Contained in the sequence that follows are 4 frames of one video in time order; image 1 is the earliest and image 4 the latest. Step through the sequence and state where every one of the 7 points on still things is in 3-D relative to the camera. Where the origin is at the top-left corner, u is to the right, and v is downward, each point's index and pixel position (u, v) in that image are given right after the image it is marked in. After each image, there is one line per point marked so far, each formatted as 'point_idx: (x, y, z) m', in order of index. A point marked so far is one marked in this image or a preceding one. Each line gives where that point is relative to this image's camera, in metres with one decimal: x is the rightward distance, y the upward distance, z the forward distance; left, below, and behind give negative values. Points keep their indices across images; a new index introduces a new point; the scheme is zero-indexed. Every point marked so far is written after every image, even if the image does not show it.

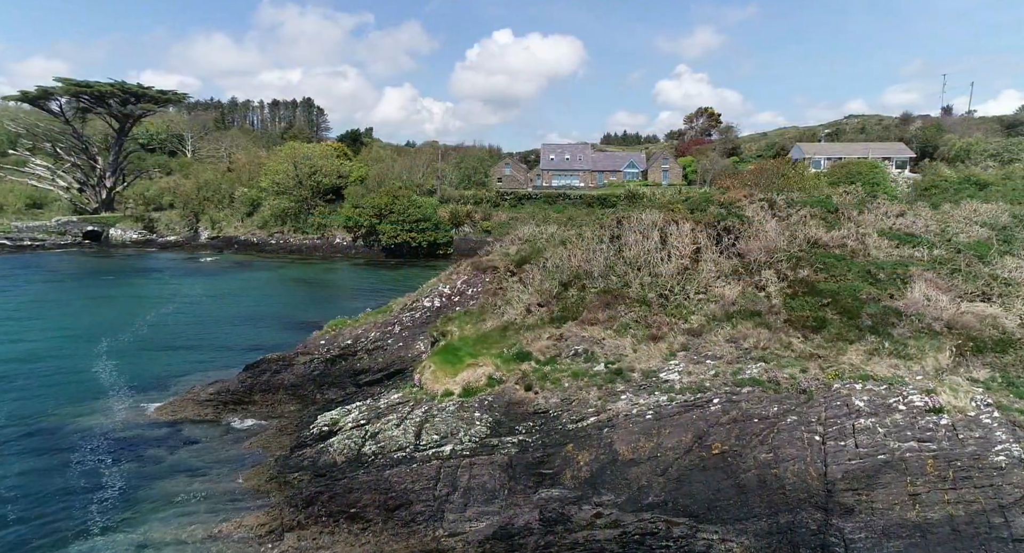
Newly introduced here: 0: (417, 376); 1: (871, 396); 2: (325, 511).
0: (-2.5, -2.6, +16.8) m
1: (+7.1, -2.4, +12.5) m
2: (-3.8, -4.7, +12.8) m
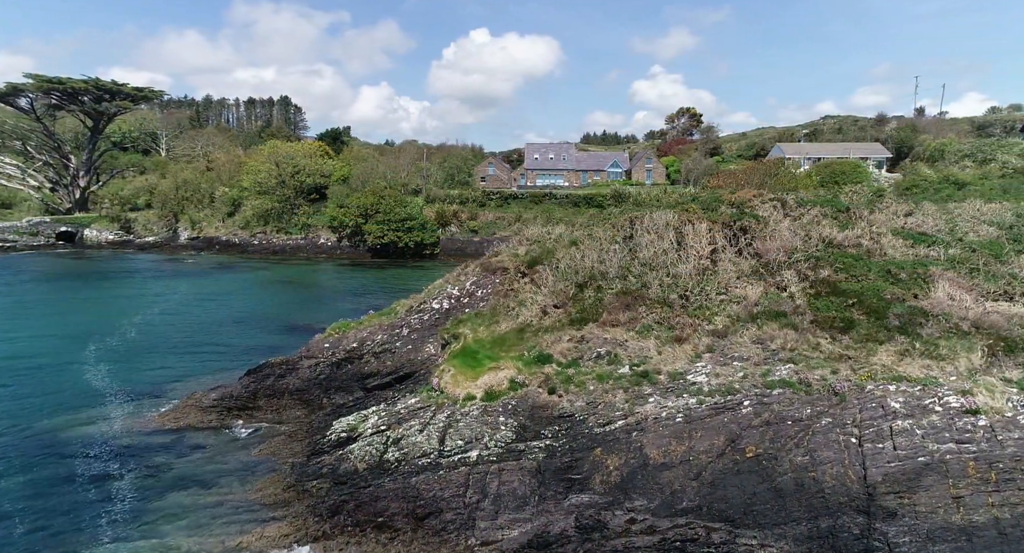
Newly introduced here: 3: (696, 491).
0: (-2.0, -2.7, +16.5) m
1: (+7.7, -2.4, +12.4) m
2: (-3.2, -4.8, +12.4) m
3: (+3.5, -4.1, +12.0) m
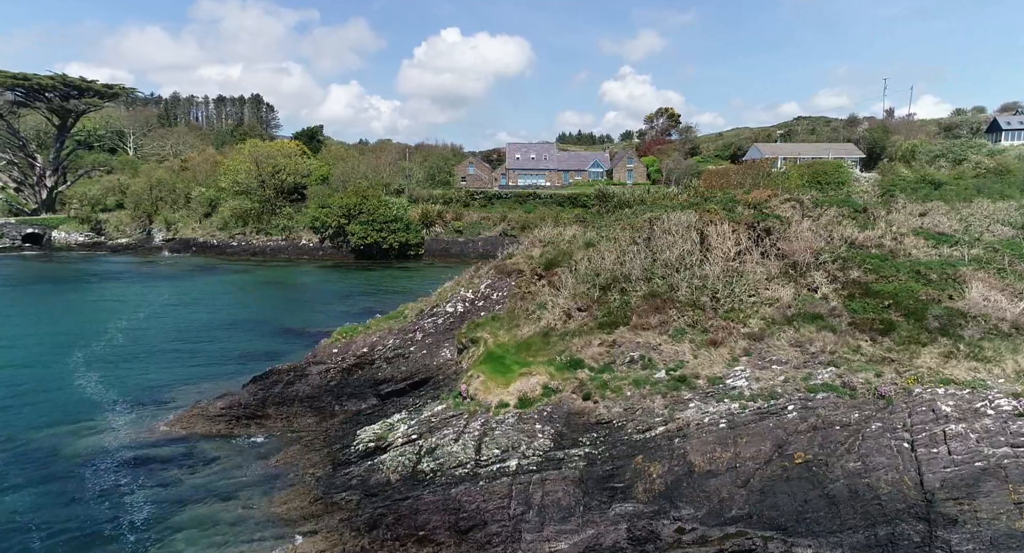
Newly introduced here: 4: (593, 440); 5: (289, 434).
0: (-1.2, -2.8, +16.1) m
1: (+8.5, -2.4, +12.2) m
2: (-2.3, -4.9, +12.0) m
3: (+4.3, -4.1, +11.8) m
4: (+1.8, -3.5, +13.6) m
5: (-6.9, -4.8, +19.5) m
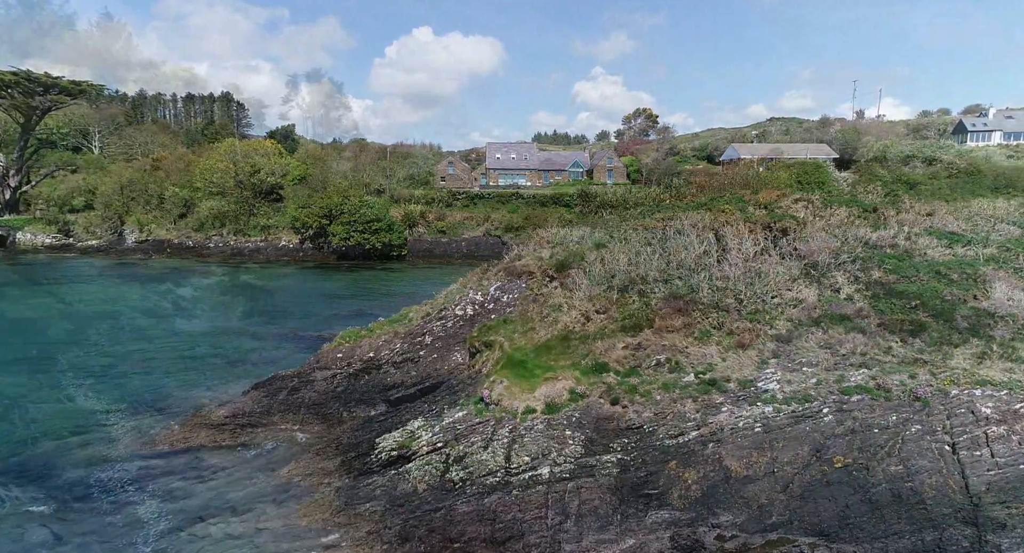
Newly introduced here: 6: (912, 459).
0: (-0.7, -2.8, +15.7) m
1: (+9.2, -2.4, +12.1) m
2: (-1.6, -4.9, +11.6) m
3: (+5.0, -4.2, +11.6) m
4: (+2.4, -3.6, +13.4) m
5: (-6.4, -4.9, +19.0) m
6: (+7.4, -3.3, +11.7) m
